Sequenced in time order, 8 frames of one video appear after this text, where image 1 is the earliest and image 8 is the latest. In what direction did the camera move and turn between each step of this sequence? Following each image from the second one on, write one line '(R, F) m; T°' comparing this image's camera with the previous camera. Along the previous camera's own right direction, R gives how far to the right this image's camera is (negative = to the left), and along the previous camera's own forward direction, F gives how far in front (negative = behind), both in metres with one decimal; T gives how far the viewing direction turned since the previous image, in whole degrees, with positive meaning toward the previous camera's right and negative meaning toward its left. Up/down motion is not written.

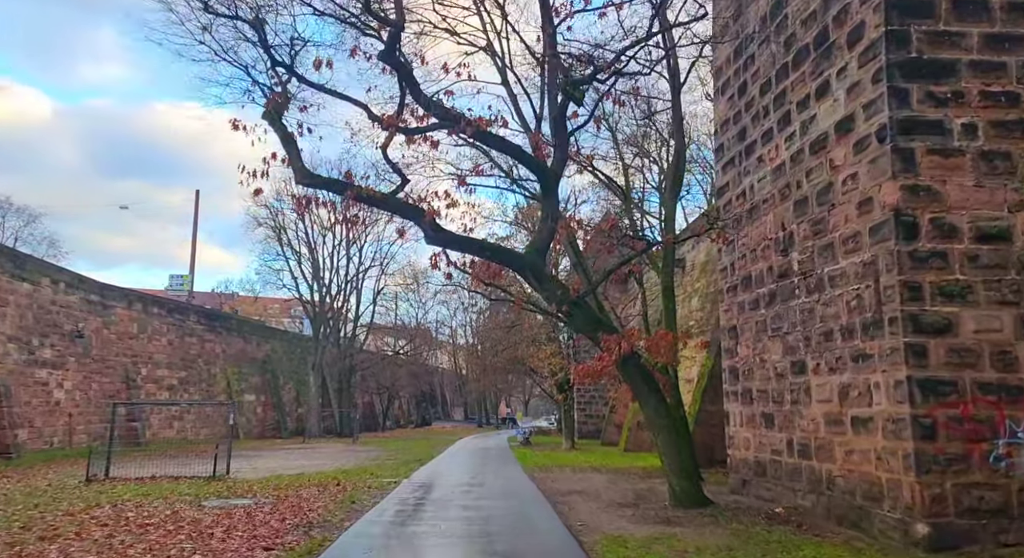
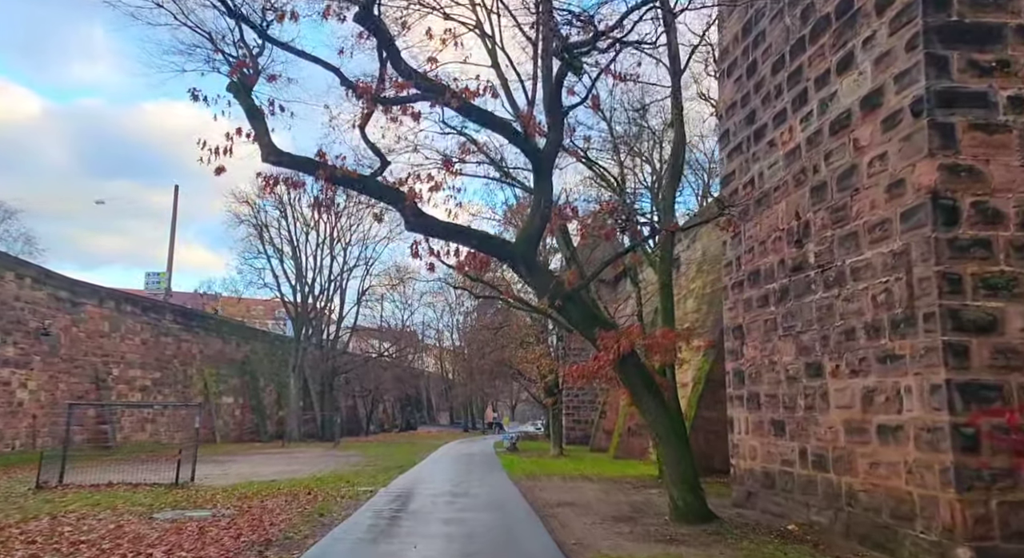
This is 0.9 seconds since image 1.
(0.0, +0.8) m; +1°
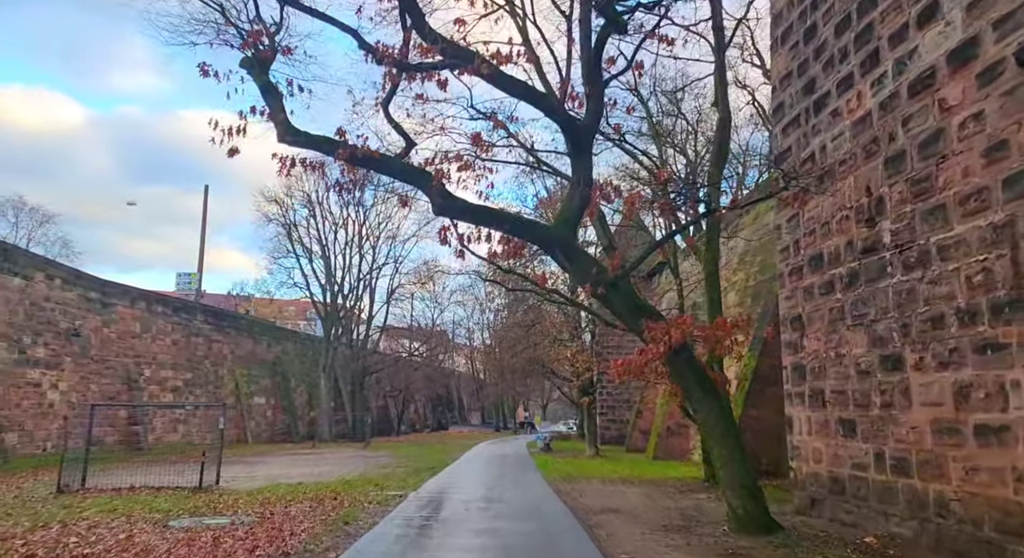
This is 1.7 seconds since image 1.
(-0.1, +0.7) m; -2°
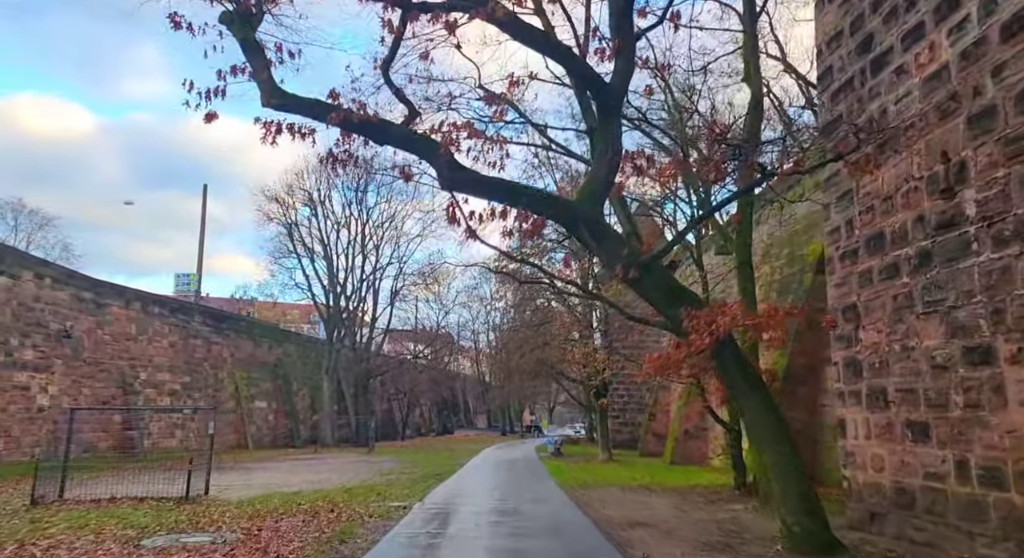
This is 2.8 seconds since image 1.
(-0.1, +1.0) m; 0°
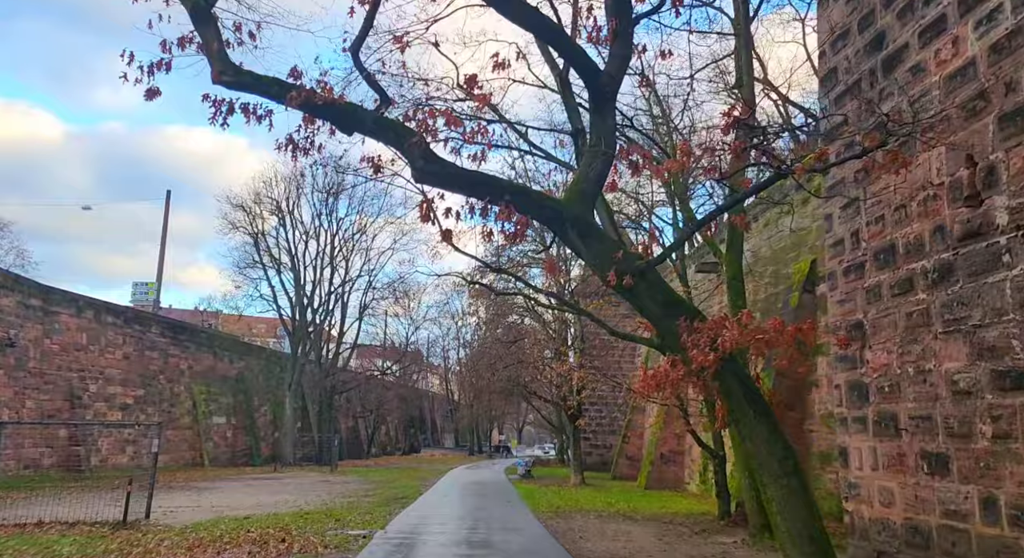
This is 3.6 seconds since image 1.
(-0.1, +0.7) m; +2°
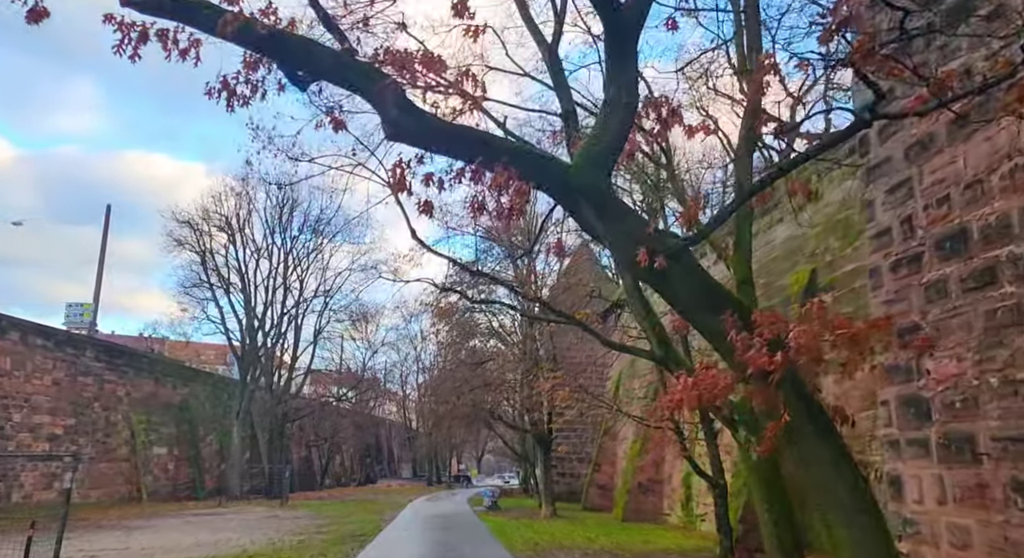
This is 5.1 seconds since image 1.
(-0.2, +1.3) m; +3°
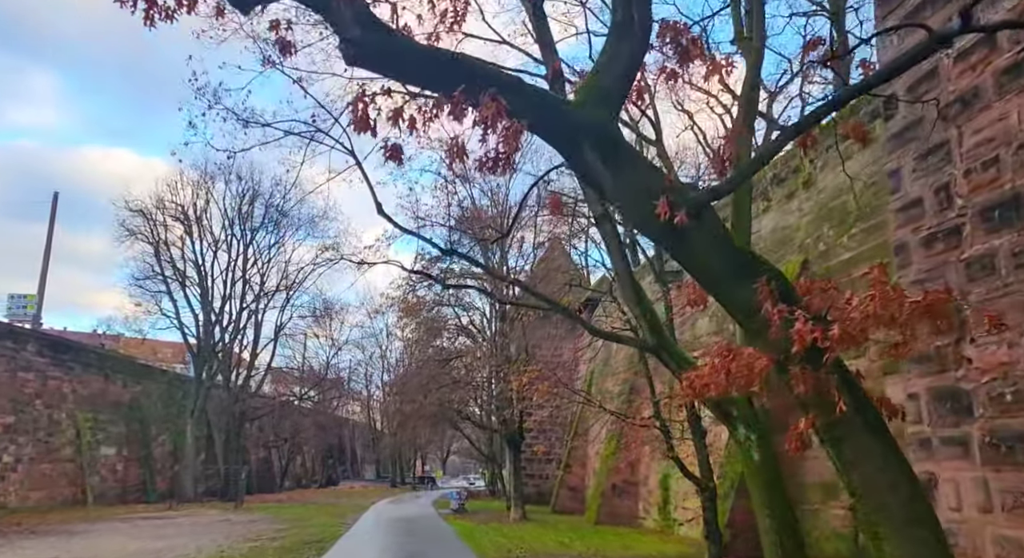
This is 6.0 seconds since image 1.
(-0.1, +0.9) m; +2°
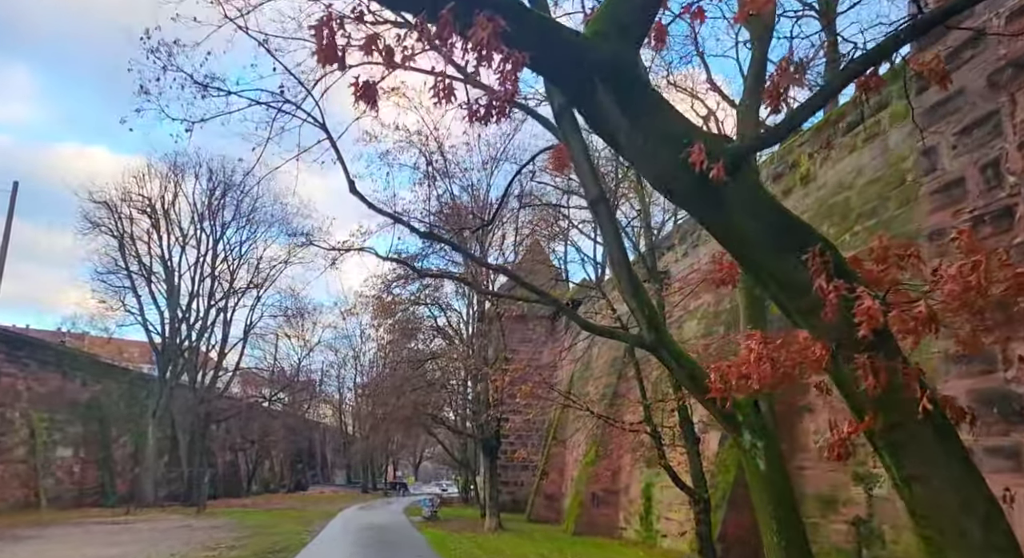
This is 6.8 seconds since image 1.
(-0.1, +0.7) m; +2°
